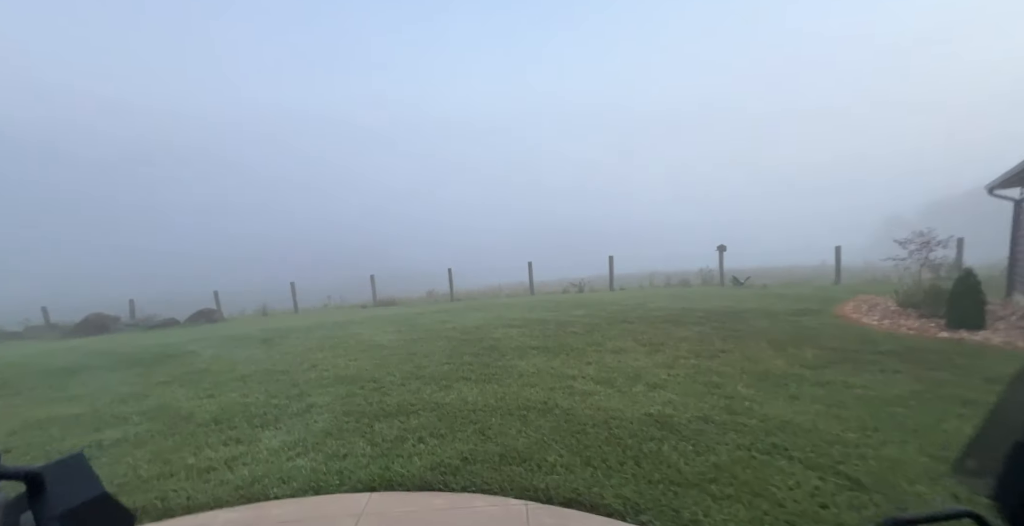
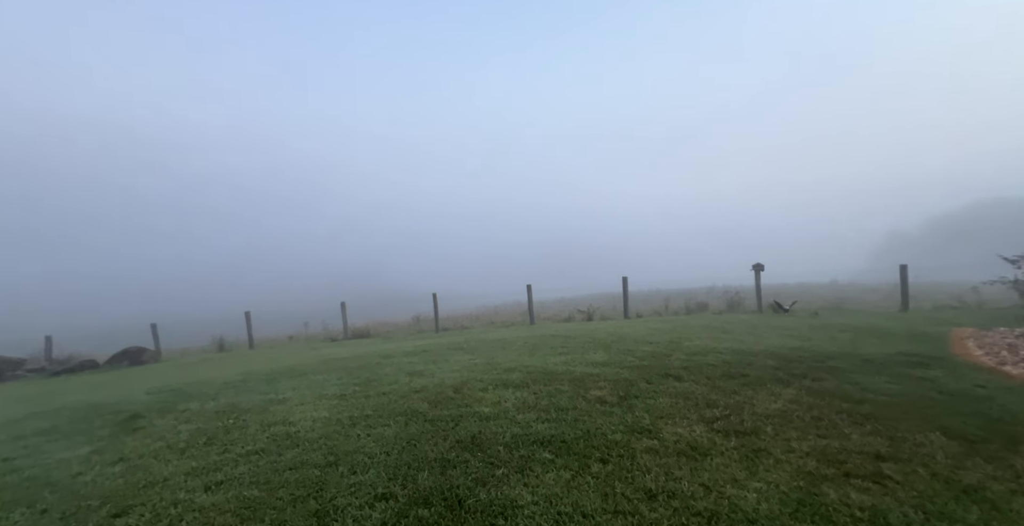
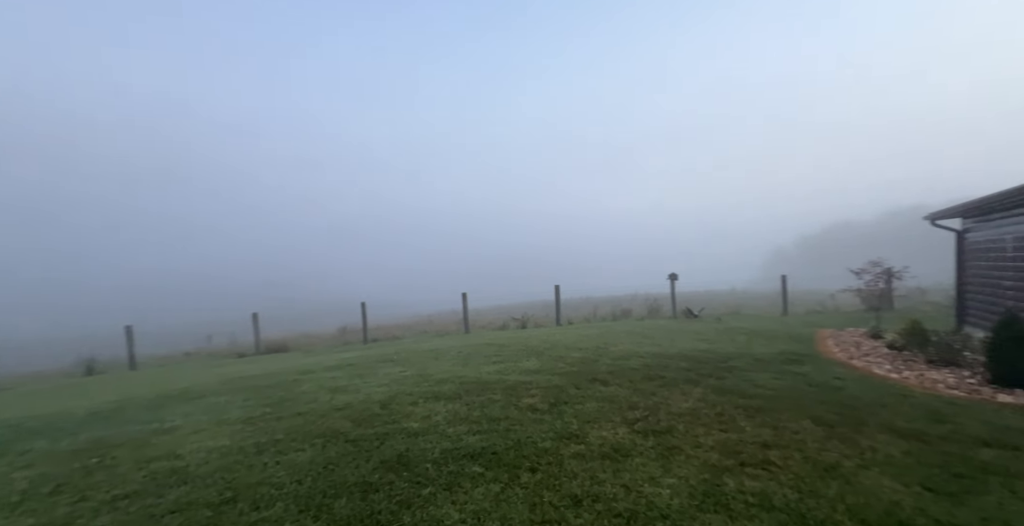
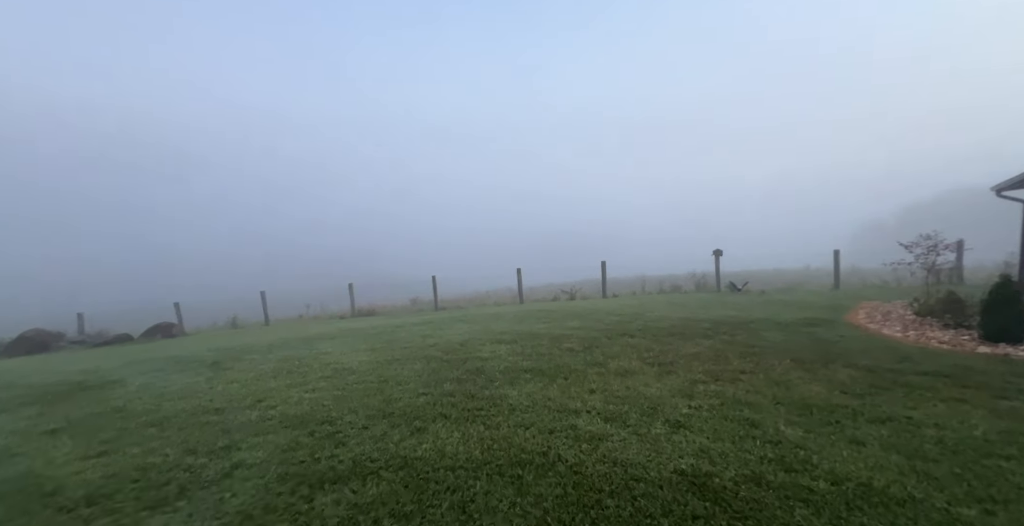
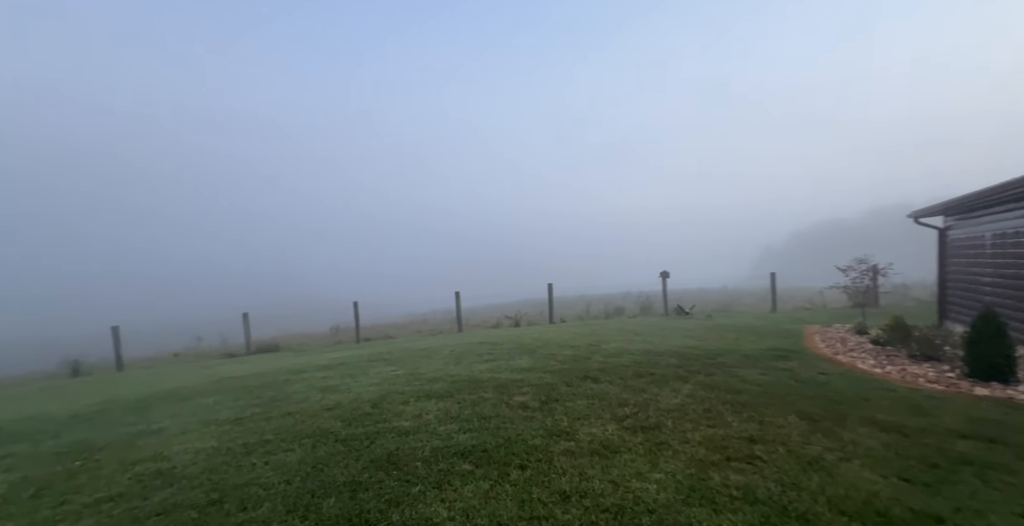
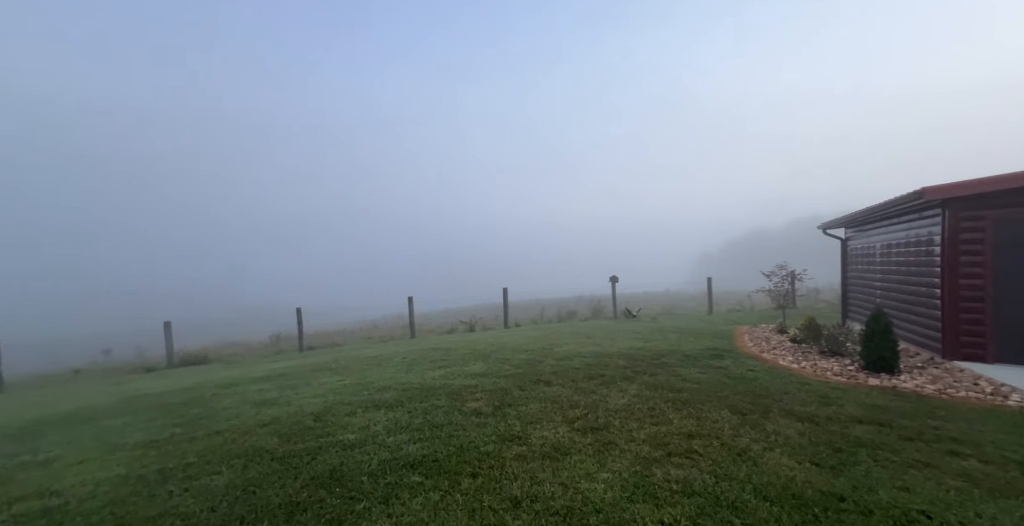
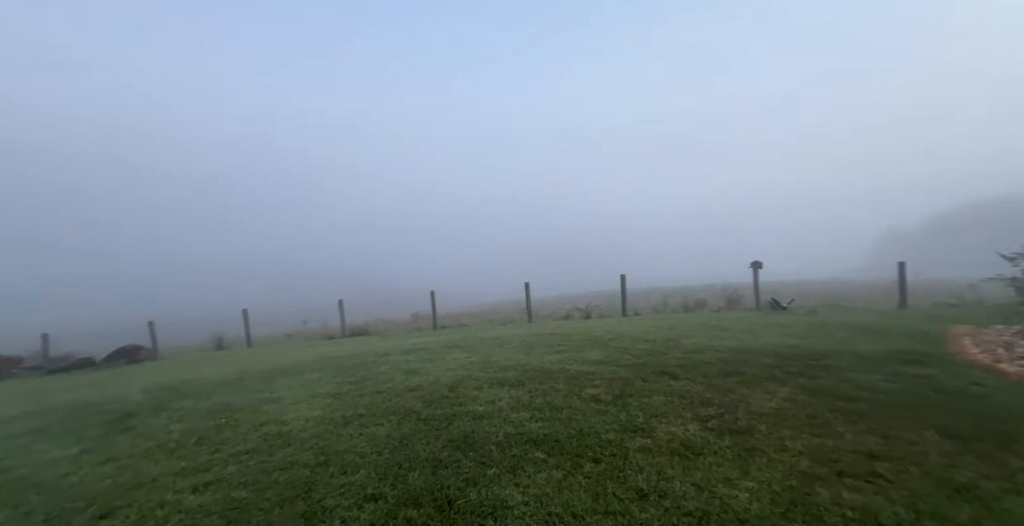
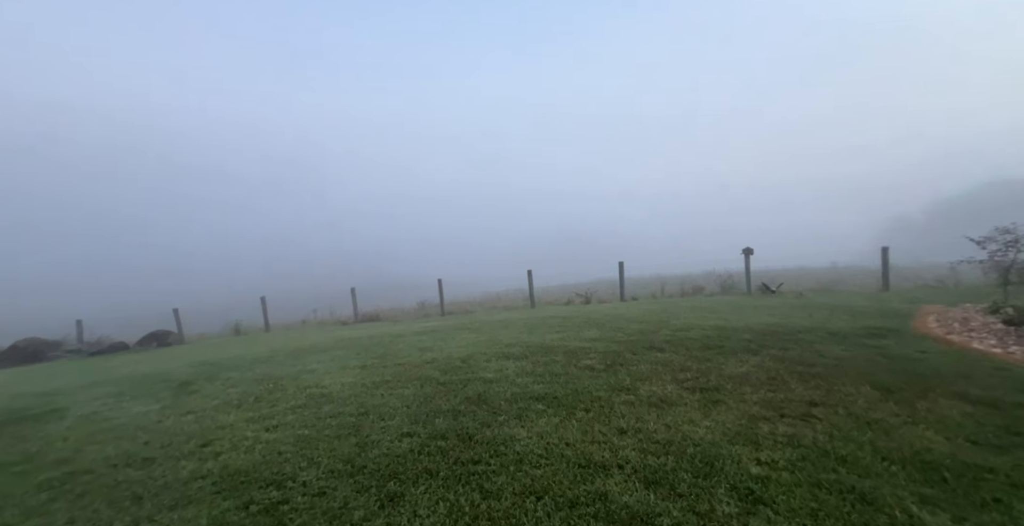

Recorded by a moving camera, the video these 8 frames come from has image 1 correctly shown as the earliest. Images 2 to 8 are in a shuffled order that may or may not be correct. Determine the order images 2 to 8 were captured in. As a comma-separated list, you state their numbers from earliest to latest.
4, 8, 2, 3, 6, 5, 7
